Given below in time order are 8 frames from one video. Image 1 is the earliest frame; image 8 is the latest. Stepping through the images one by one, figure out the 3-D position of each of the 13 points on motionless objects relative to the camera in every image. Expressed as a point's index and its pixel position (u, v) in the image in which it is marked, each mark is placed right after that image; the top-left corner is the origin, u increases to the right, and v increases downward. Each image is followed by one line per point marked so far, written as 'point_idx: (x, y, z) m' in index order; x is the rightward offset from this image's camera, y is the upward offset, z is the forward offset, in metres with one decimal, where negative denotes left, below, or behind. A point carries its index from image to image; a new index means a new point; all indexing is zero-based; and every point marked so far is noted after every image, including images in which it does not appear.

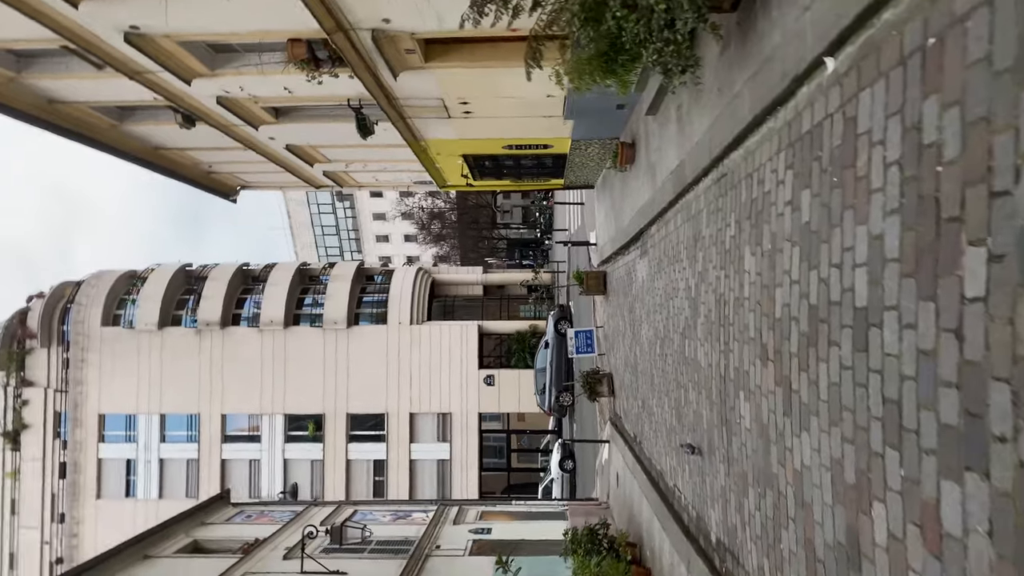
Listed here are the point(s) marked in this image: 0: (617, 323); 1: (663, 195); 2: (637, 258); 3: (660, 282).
0: (+2.2, -0.7, +14.2) m
1: (+1.9, +1.2, +8.8) m
2: (+2.1, +0.5, +11.7) m
3: (+2.0, +0.1, +9.3) m
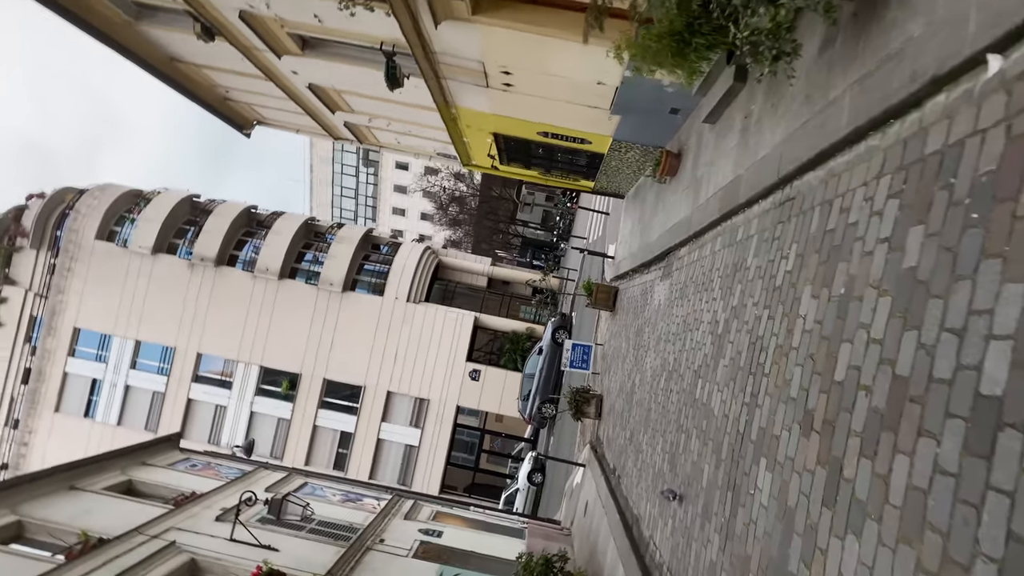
0: (+2.1, -1.1, +13.2) m
1: (+2.2, +0.8, +7.8) m
2: (+2.3, +0.1, +10.7) m
3: (+2.1, -0.2, +8.3) m
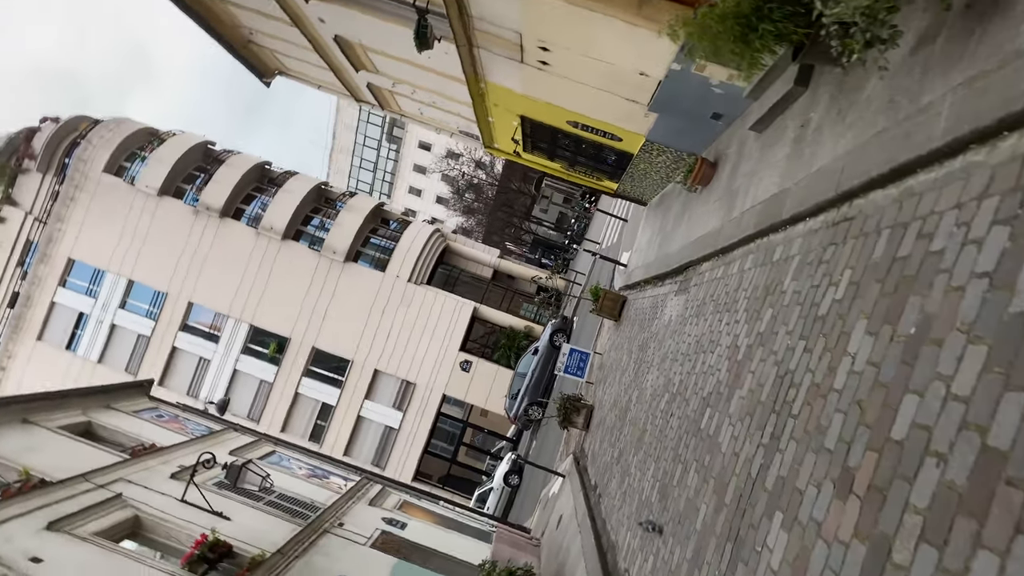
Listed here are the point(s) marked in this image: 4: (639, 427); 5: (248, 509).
0: (+2.0, -1.3, +12.6) m
1: (+2.3, +0.6, +7.1) m
2: (+2.3, -0.1, +10.0) m
3: (+2.1, -0.4, +7.6) m
4: (+1.6, -1.8, +8.7) m
5: (-4.1, -3.4, +10.6) m
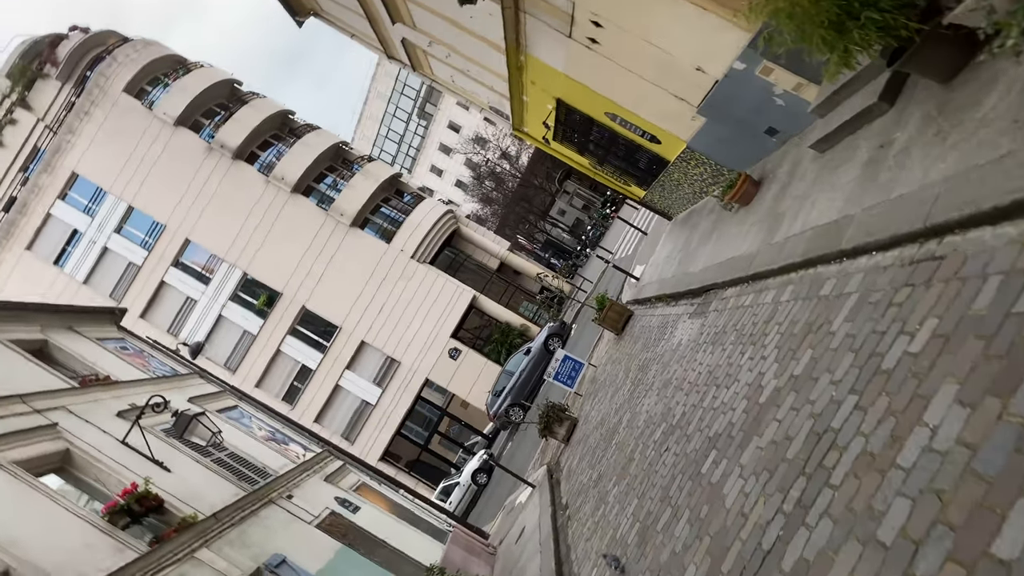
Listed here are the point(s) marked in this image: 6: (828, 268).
0: (+1.8, -1.5, +11.7) m
1: (+2.4, +0.3, +6.2) m
2: (+2.3, -0.4, +9.2) m
3: (+2.0, -0.7, +6.8) m
4: (+1.3, -1.9, +7.9) m
5: (-4.6, -2.5, +9.8) m
6: (+2.3, +0.2, +5.0) m
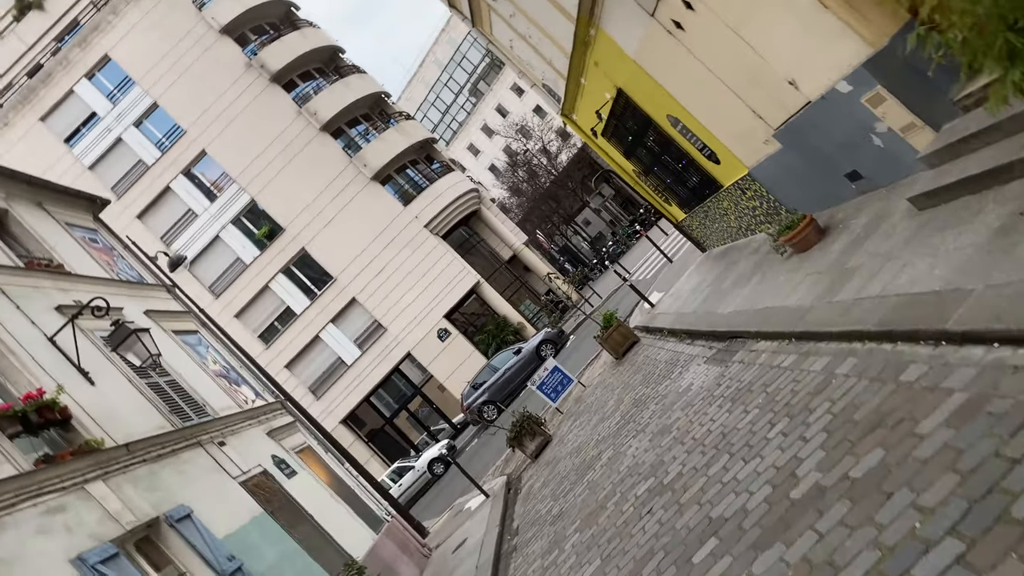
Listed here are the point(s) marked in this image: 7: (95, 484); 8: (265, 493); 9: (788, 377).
0: (+1.4, -1.7, +10.6) m
1: (+2.5, -0.2, +5.1) m
2: (+2.2, -0.8, +8.0) m
3: (+1.8, -1.0, +5.6) m
4: (+0.8, -2.1, +6.8) m
5: (-5.0, -1.2, +8.8) m
6: (+2.3, -0.3, +3.9) m
7: (-4.2, -2.0, +6.9) m
8: (-3.5, -2.9, +9.5) m
9: (+2.1, -0.7, +5.2) m
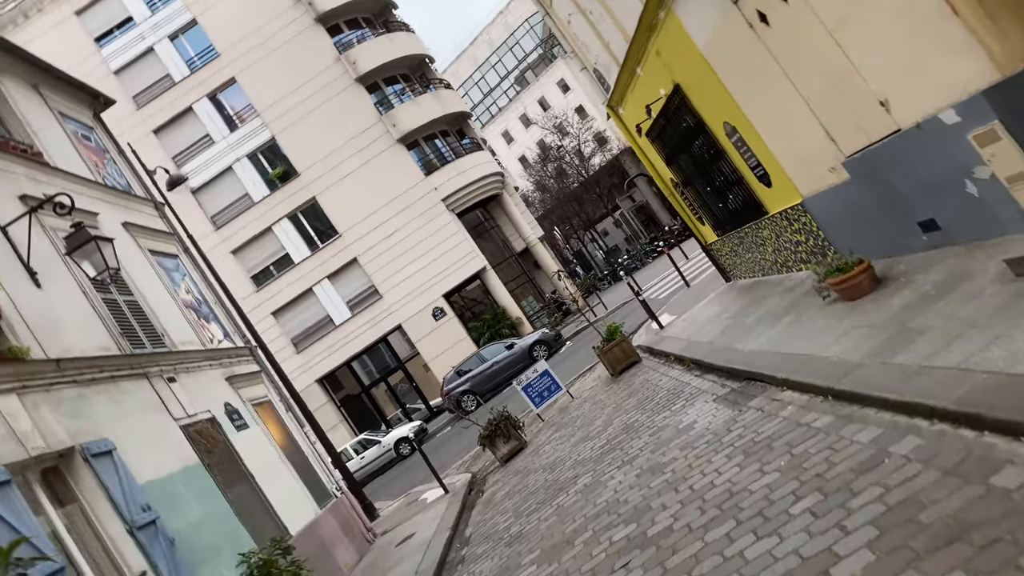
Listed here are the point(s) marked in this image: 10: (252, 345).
0: (+1.1, -1.8, +9.7) m
1: (+2.4, -0.6, +4.2) m
2: (+2.0, -1.1, +7.1) m
3: (+1.6, -1.2, +4.7) m
4: (+0.5, -2.1, +5.9) m
5: (-5.1, 0.0, +7.9) m
6: (+2.2, -0.7, +3.0) m
7: (-4.5, -1.0, +6.1) m
8: (-3.9, -2.0, +8.7) m
9: (+2.0, -1.0, +4.3) m
10: (-4.6, -1.0, +12.2) m
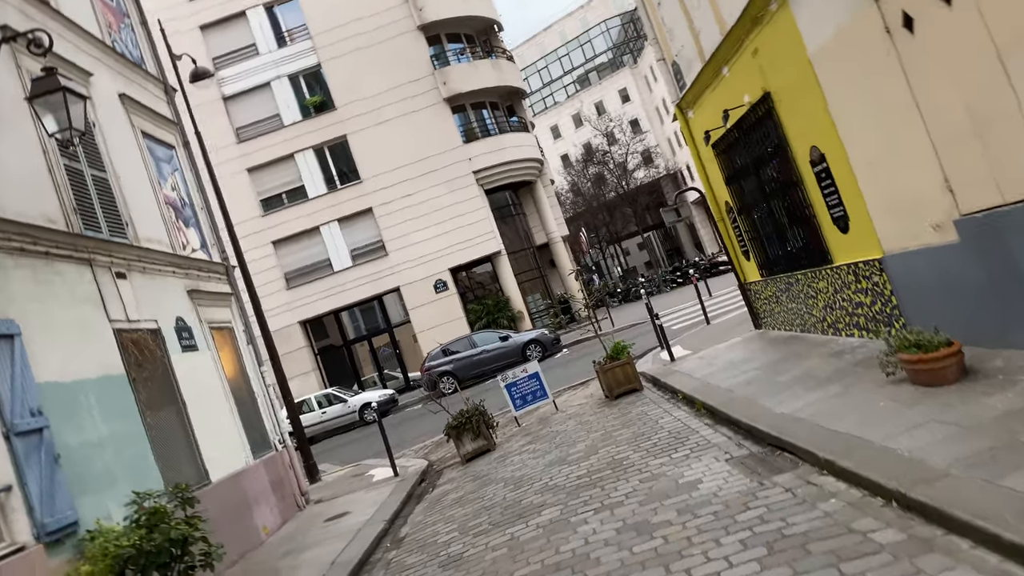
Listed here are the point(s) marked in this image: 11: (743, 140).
0: (+0.8, -1.9, +8.6) m
1: (+2.2, -1.0, +3.0) m
2: (+1.8, -1.4, +6.0) m
3: (+1.3, -1.5, +3.6) m
4: (0.0, -2.0, +4.7) m
5: (-4.8, +1.4, +6.8) m
6: (+2.0, -1.1, +1.8) m
7: (-4.5, +0.4, +5.0) m
8: (-4.1, -0.7, +7.6) m
9: (+1.7, -1.3, +3.1) m
10: (-4.6, +0.4, +11.1) m
11: (+3.0, +1.9, +9.0) m
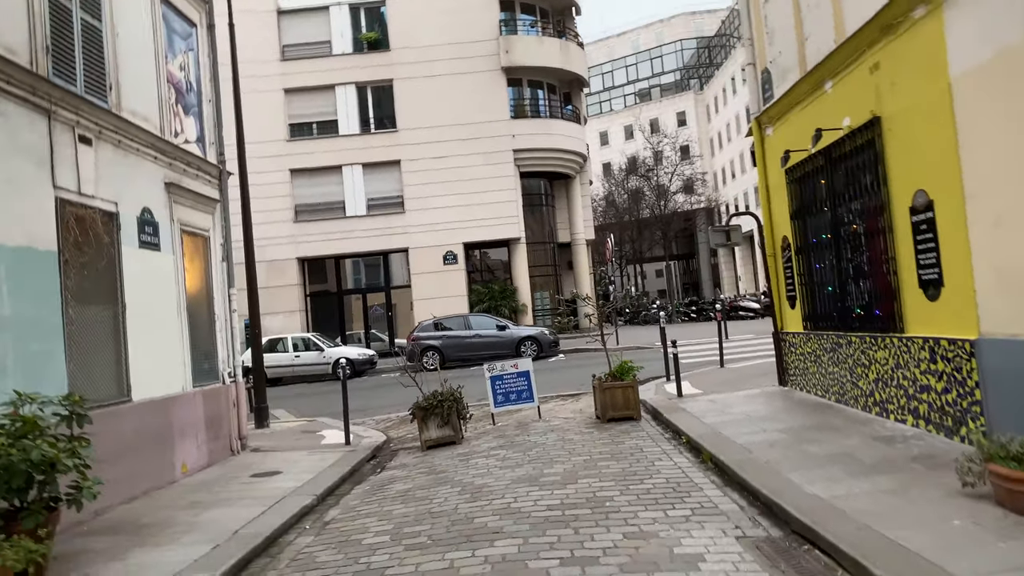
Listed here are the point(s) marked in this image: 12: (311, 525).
0: (+0.4, -1.8, +7.4) m
1: (+2.0, -1.4, +1.8) m
2: (+1.5, -1.6, +4.8) m
3: (+1.0, -1.6, +2.4) m
4: (-0.4, -1.7, +3.6) m
5: (-4.2, +2.8, +5.7) m
6: (+1.8, -1.4, +0.6) m
7: (-4.2, +1.6, +3.8) m
8: (-4.0, +0.5, +6.5) m
9: (+1.4, -1.5, +2.0) m
10: (-4.1, +1.7, +10.0) m
11: (+3.6, +1.3, +7.8) m
12: (-1.7, -2.0, +5.8) m
